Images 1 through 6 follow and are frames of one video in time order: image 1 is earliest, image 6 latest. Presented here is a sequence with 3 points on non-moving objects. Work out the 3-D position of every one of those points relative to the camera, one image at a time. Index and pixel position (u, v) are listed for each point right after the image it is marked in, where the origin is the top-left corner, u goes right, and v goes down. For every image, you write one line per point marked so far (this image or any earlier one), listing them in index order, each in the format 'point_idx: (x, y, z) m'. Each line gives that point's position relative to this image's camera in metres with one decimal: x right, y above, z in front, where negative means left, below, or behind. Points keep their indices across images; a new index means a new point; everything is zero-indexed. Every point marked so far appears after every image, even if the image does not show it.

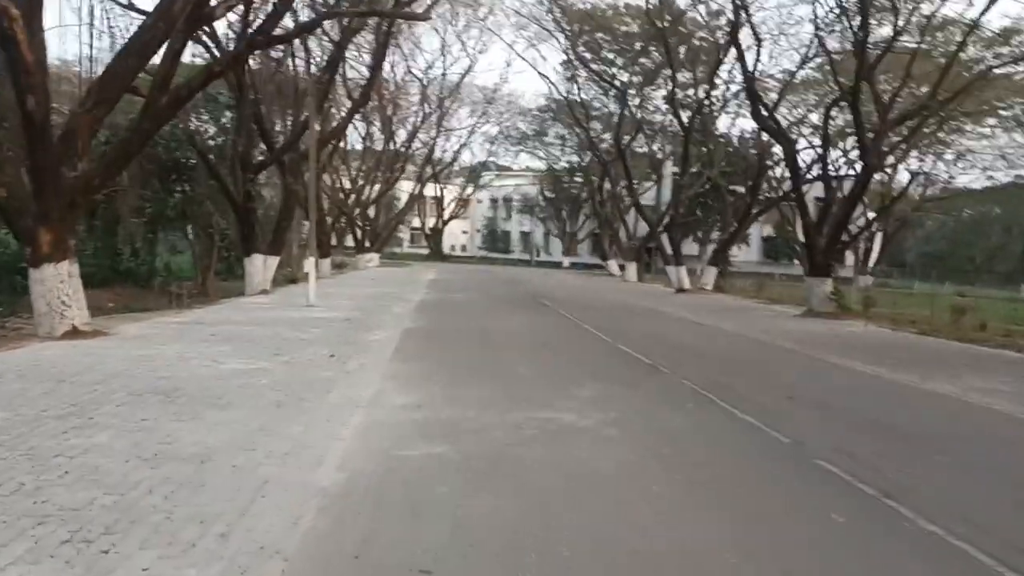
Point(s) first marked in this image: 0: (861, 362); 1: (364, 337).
0: (+7.5, -1.6, +18.2) m
1: (-3.1, -1.0, +17.6) m
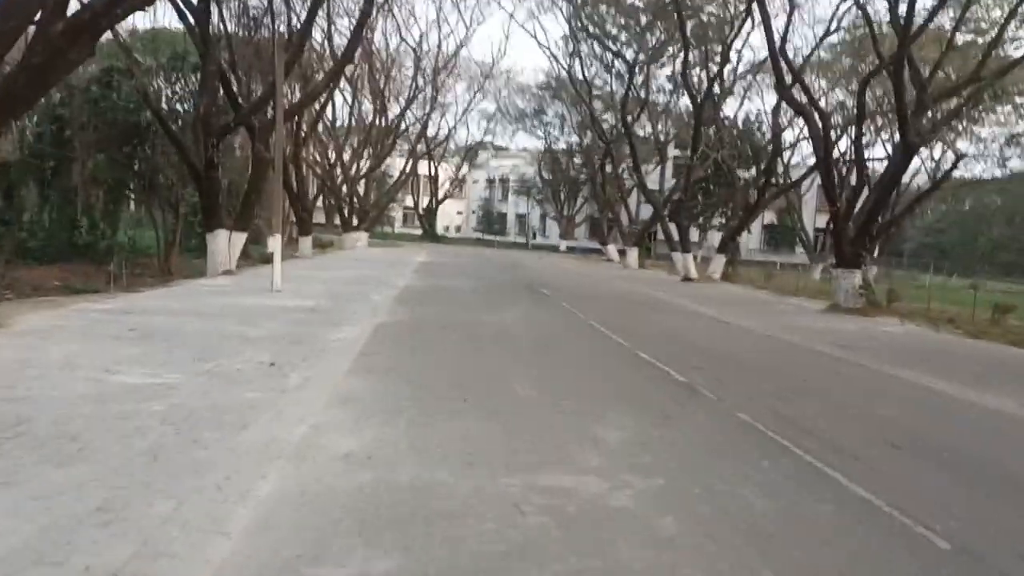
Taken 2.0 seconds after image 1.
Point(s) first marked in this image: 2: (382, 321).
0: (+7.4, -1.6, +15.0) m
1: (-3.2, -0.8, +14.4) m
2: (-2.7, -0.7, +17.1) m
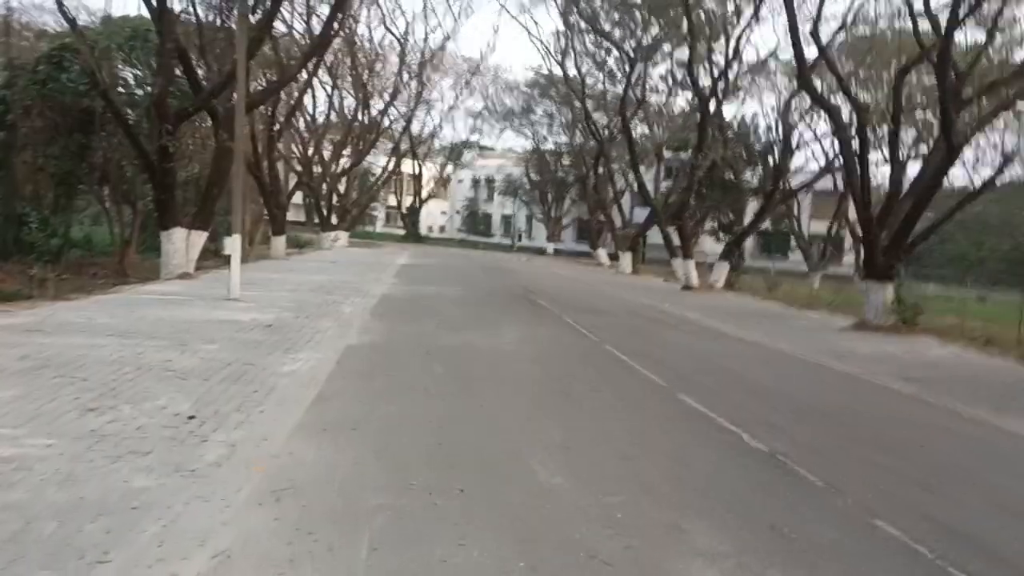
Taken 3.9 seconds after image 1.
0: (+7.4, -1.9, +12.1) m
1: (-3.2, -1.0, +11.3) m
2: (-2.7, -0.9, +14.0) m
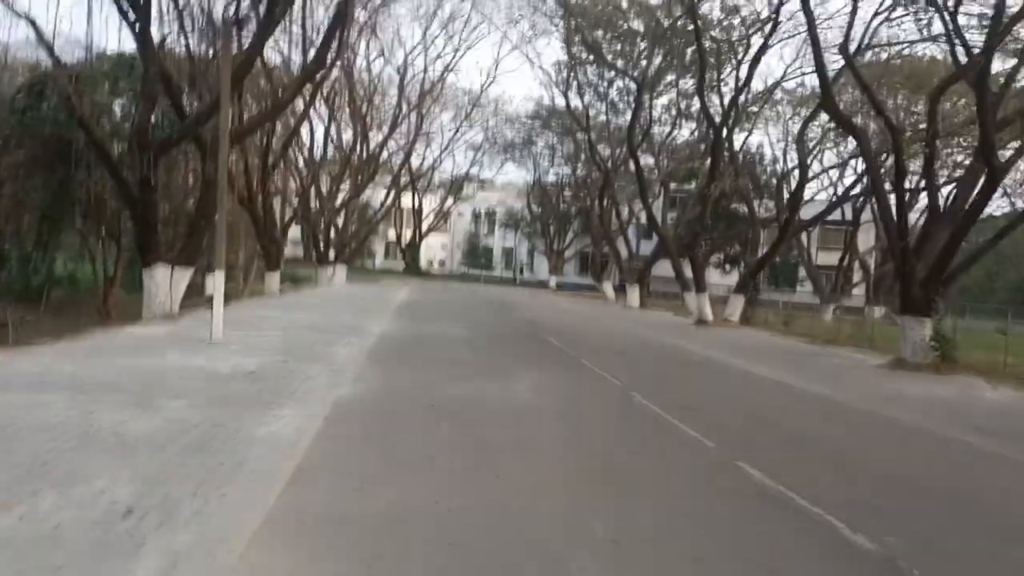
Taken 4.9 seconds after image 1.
0: (+7.7, -2.4, +10.2) m
1: (-2.9, -1.6, +9.4) m
2: (-2.4, -1.6, +12.2) m
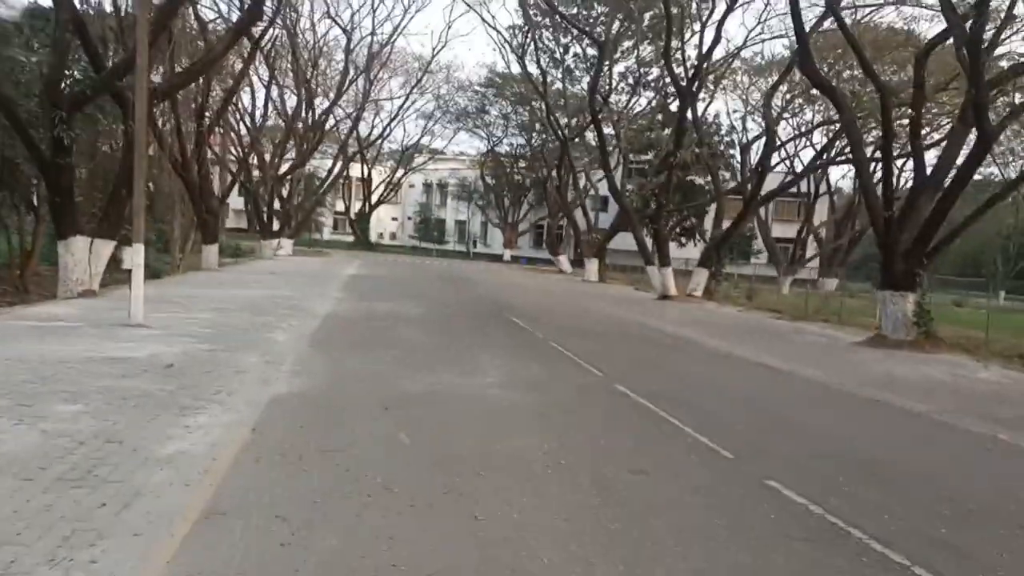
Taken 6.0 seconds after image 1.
0: (+7.4, -2.2, +8.9) m
1: (-3.2, -1.4, +7.4) m
2: (-2.8, -1.3, +10.3) m
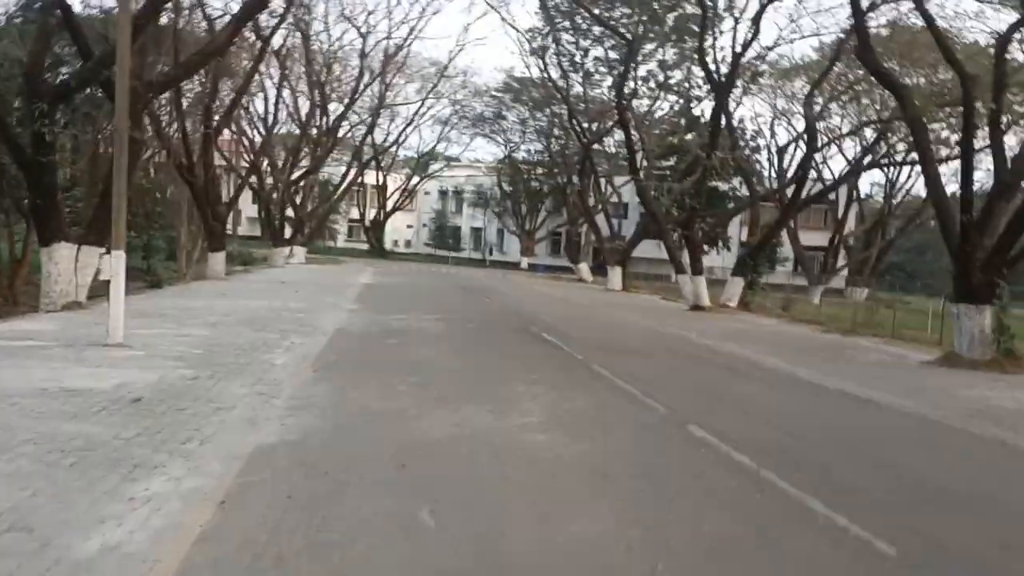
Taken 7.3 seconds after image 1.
0: (+7.8, -2.3, +6.6) m
1: (-2.7, -1.5, +5.3) m
2: (-2.3, -1.4, +8.1) m
